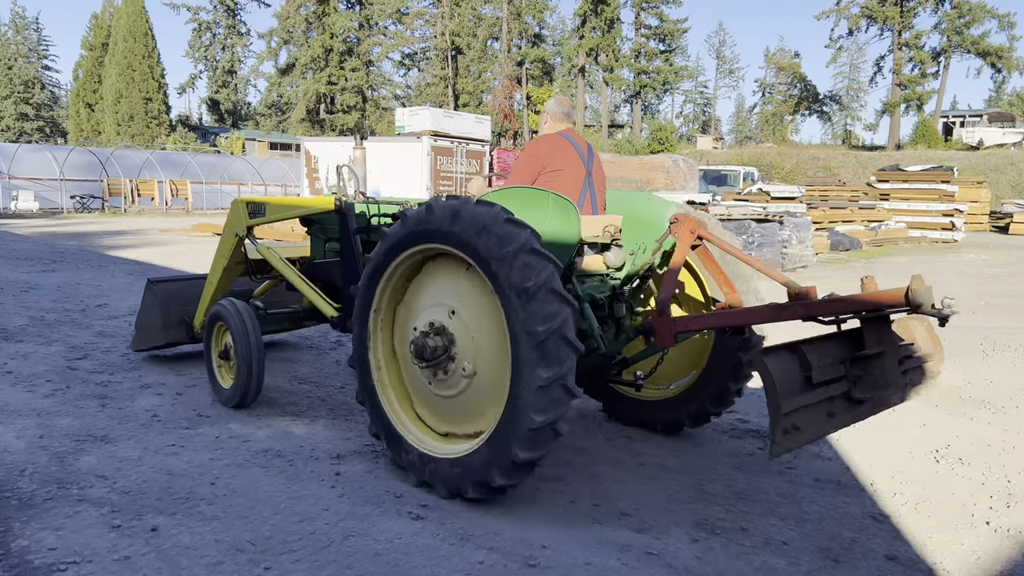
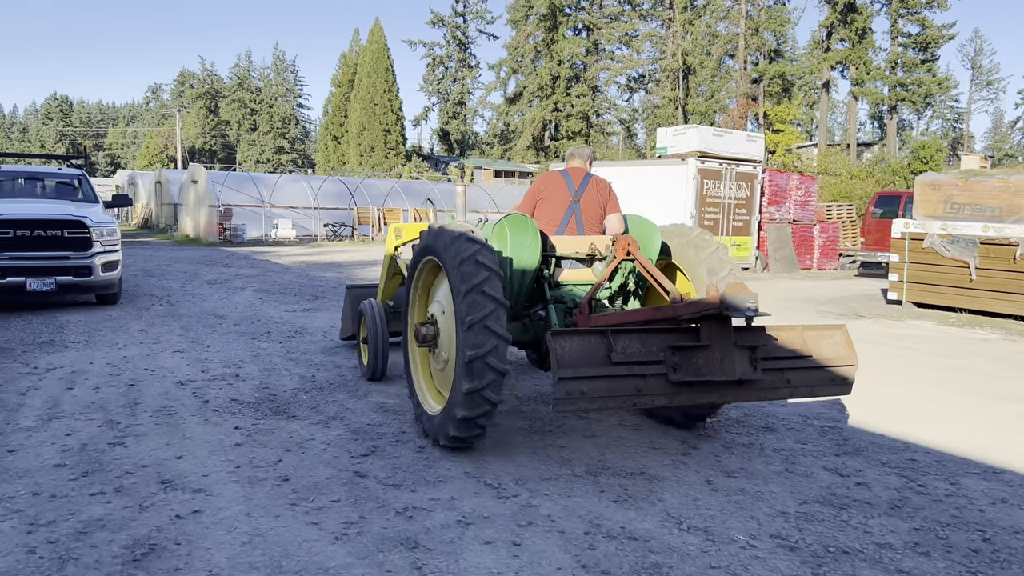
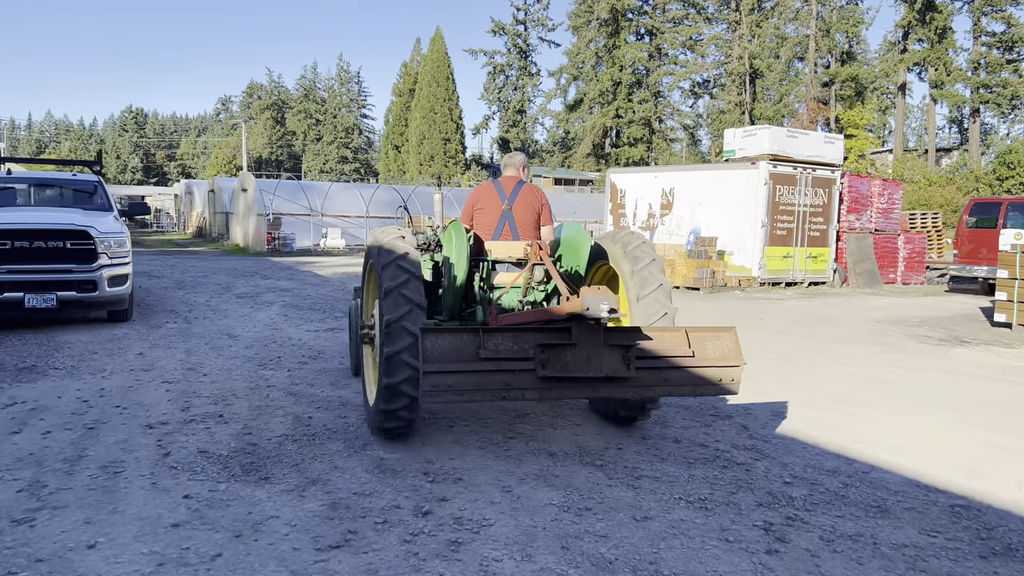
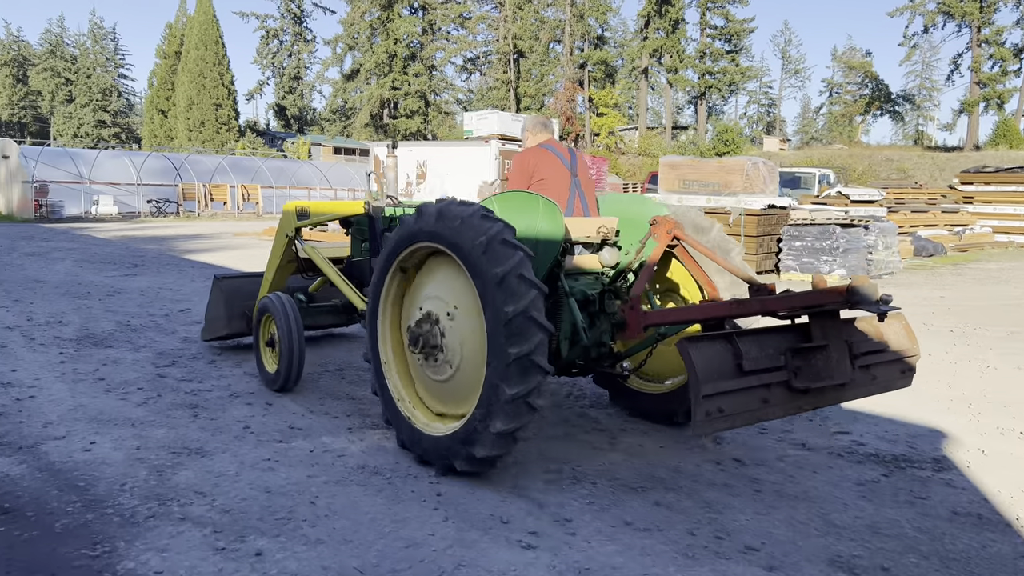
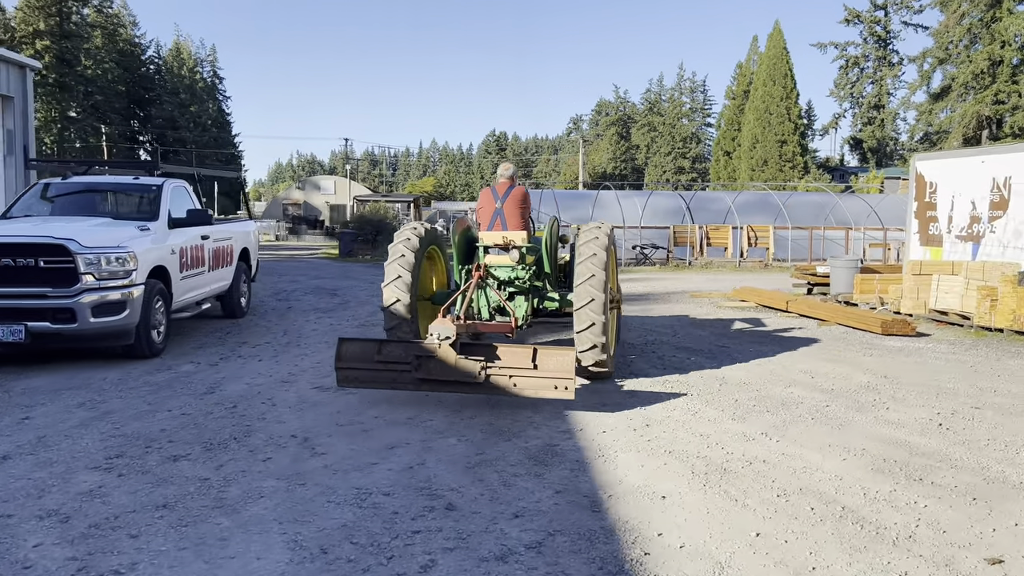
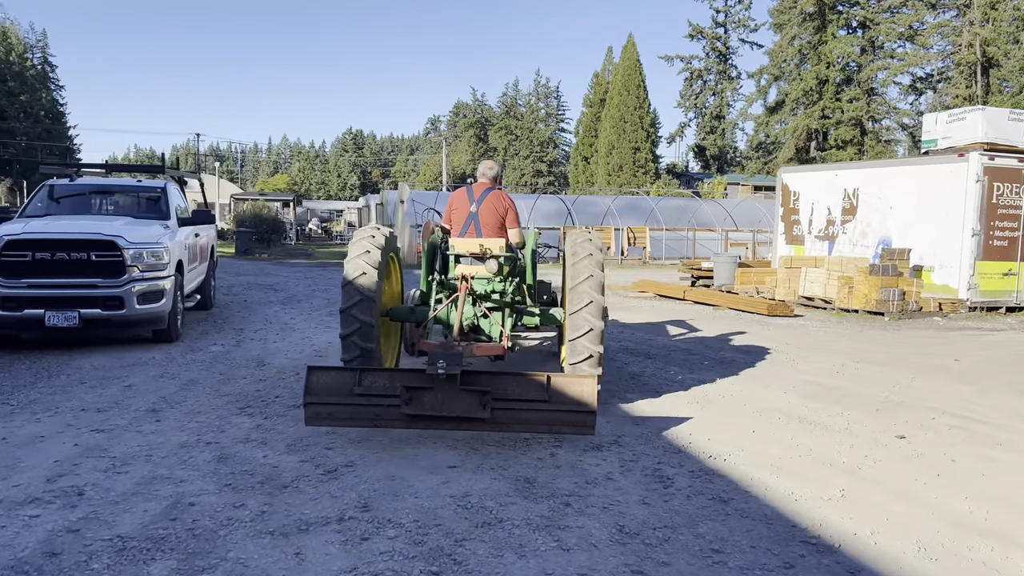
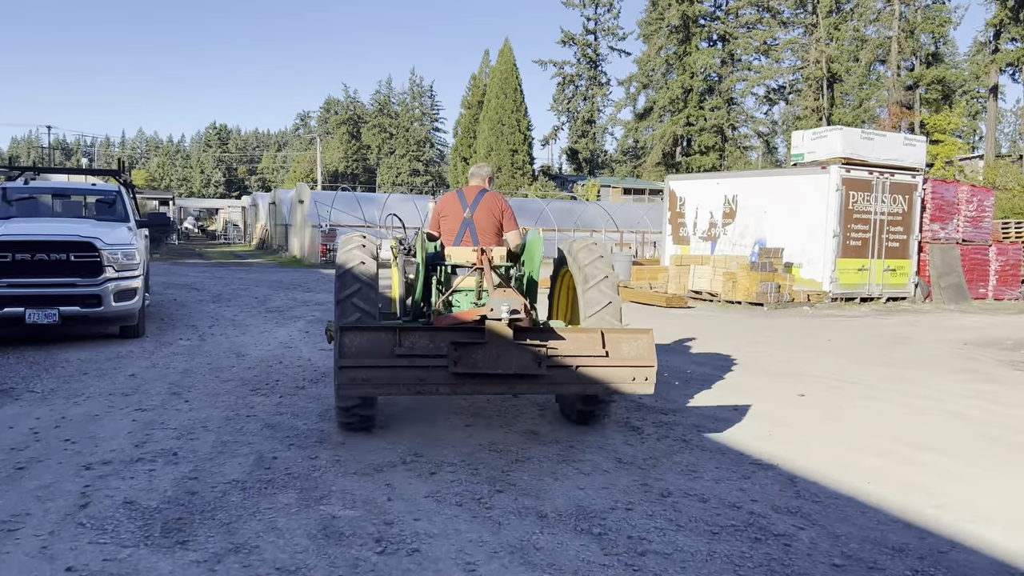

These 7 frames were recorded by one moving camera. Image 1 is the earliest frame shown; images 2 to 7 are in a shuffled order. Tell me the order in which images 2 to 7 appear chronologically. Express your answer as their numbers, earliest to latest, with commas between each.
4, 2, 3, 7, 6, 5
